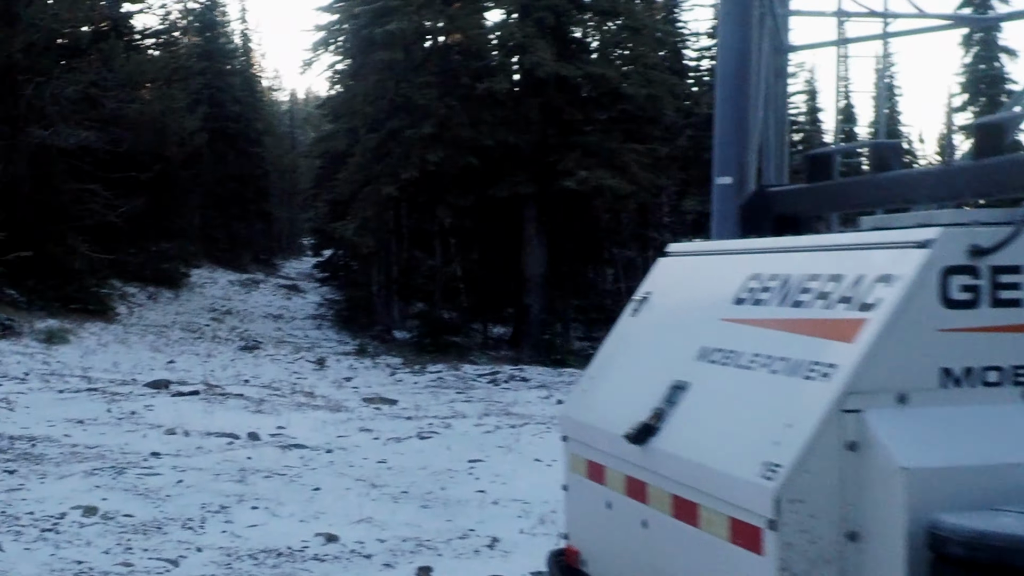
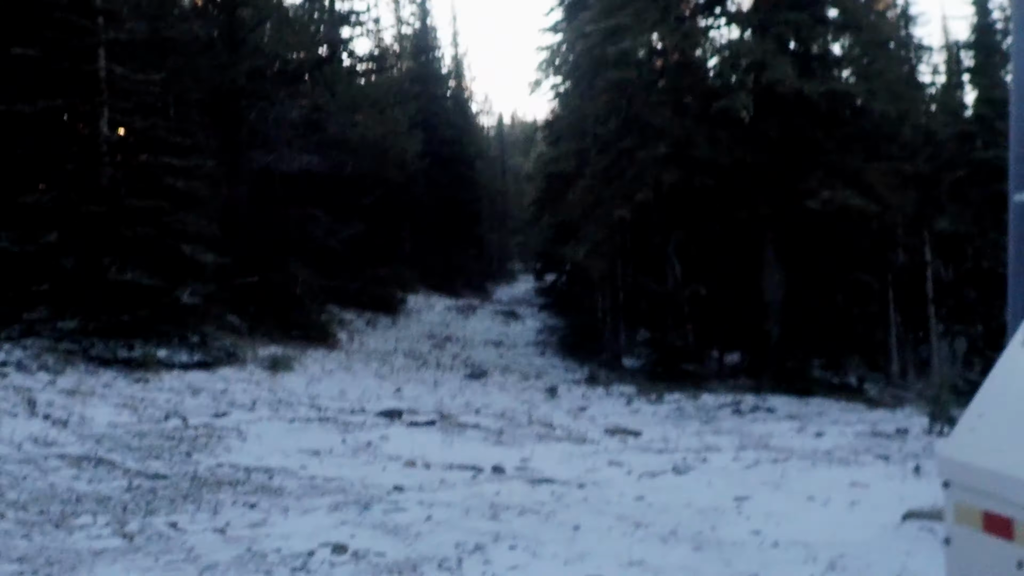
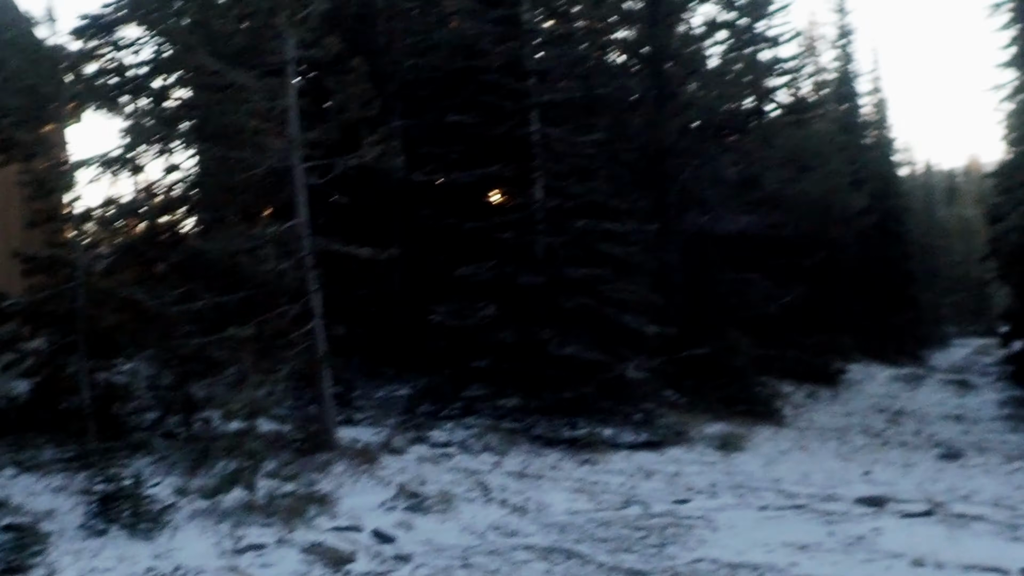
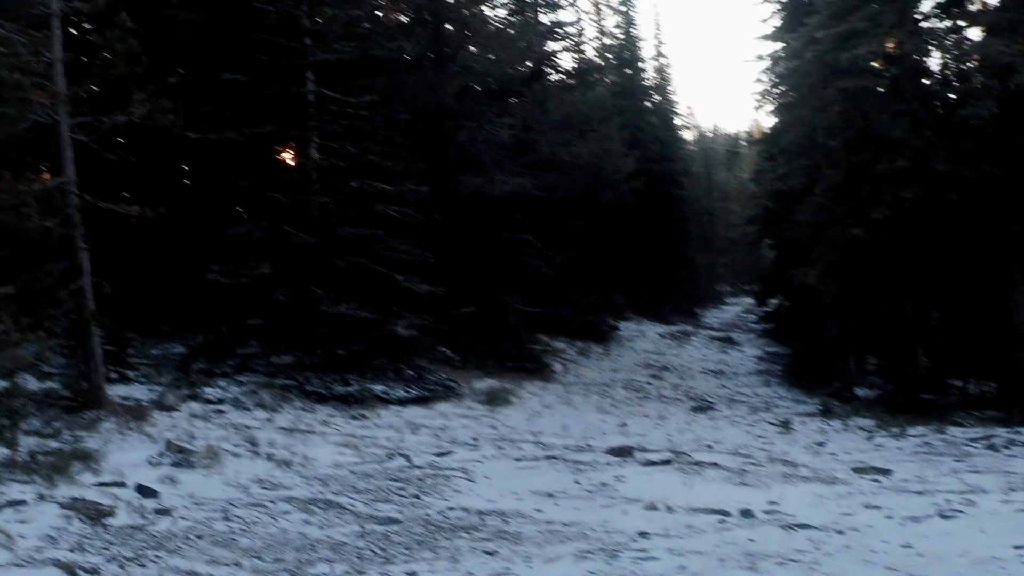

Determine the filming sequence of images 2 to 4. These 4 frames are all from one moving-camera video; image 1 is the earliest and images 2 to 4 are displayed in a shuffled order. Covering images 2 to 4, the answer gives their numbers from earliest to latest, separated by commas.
2, 4, 3
